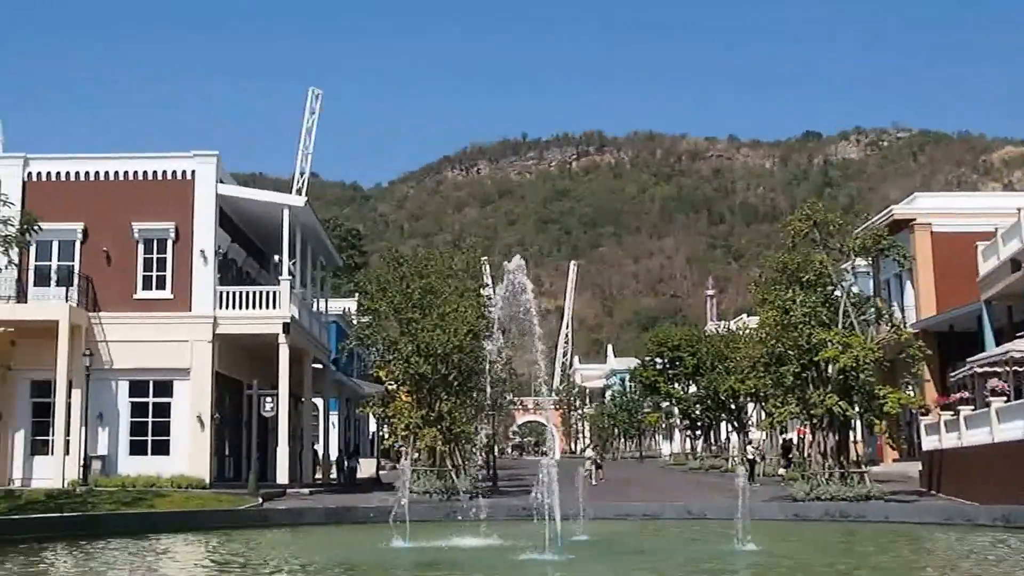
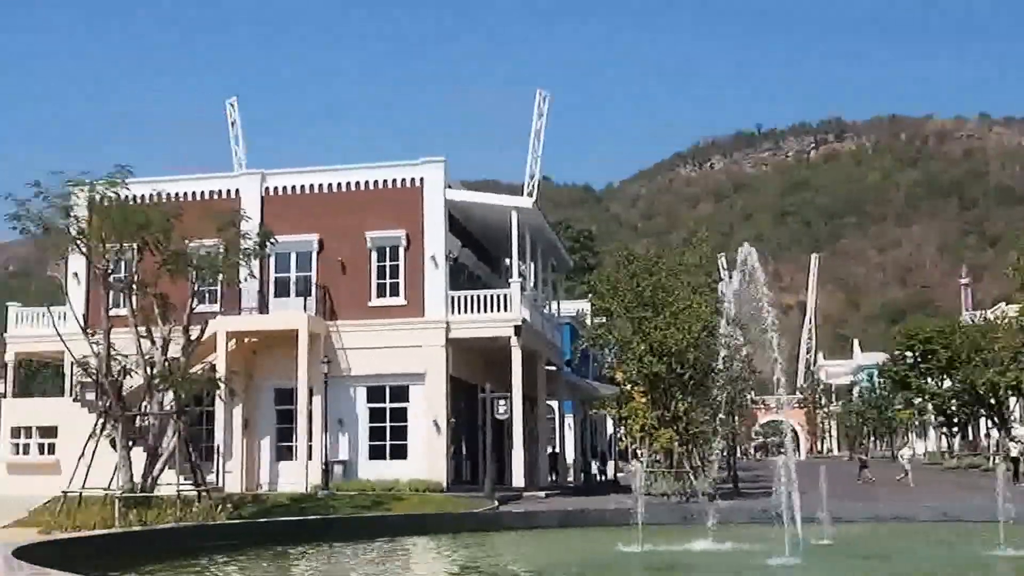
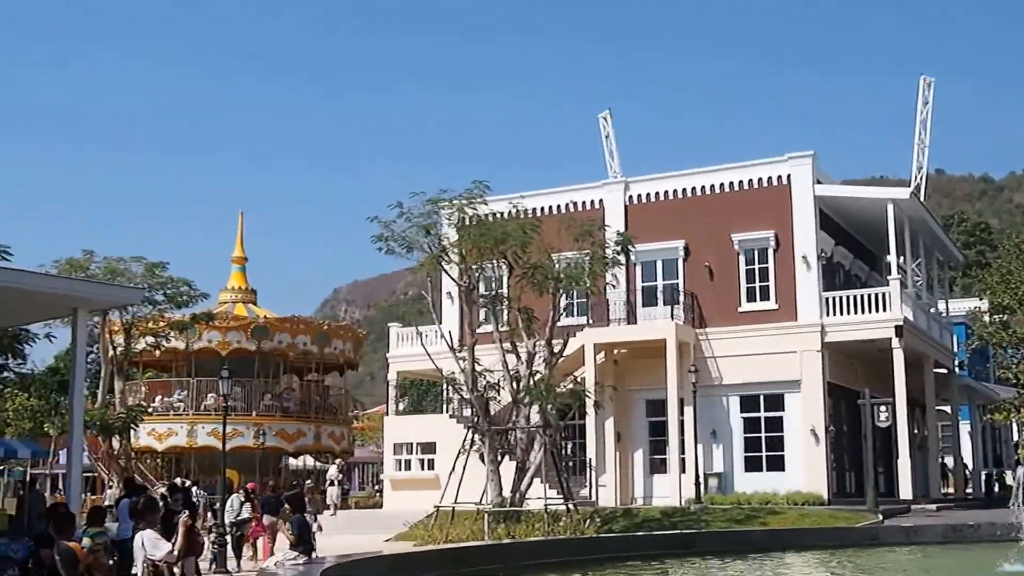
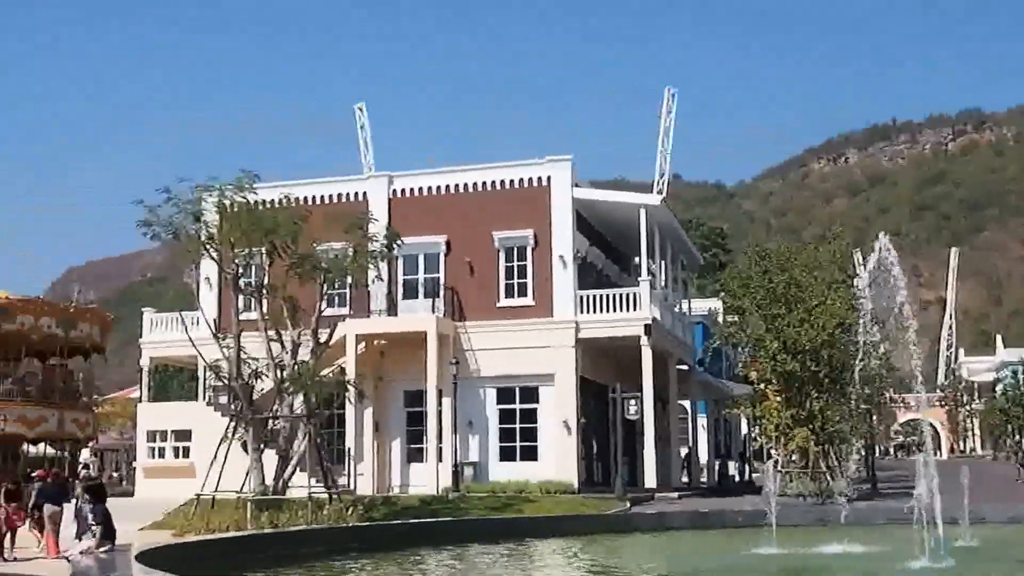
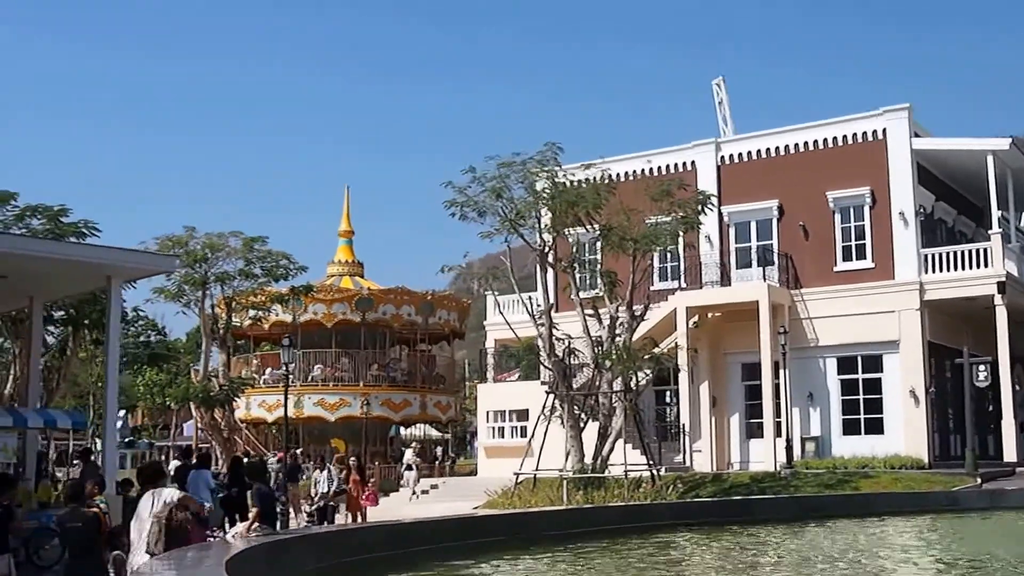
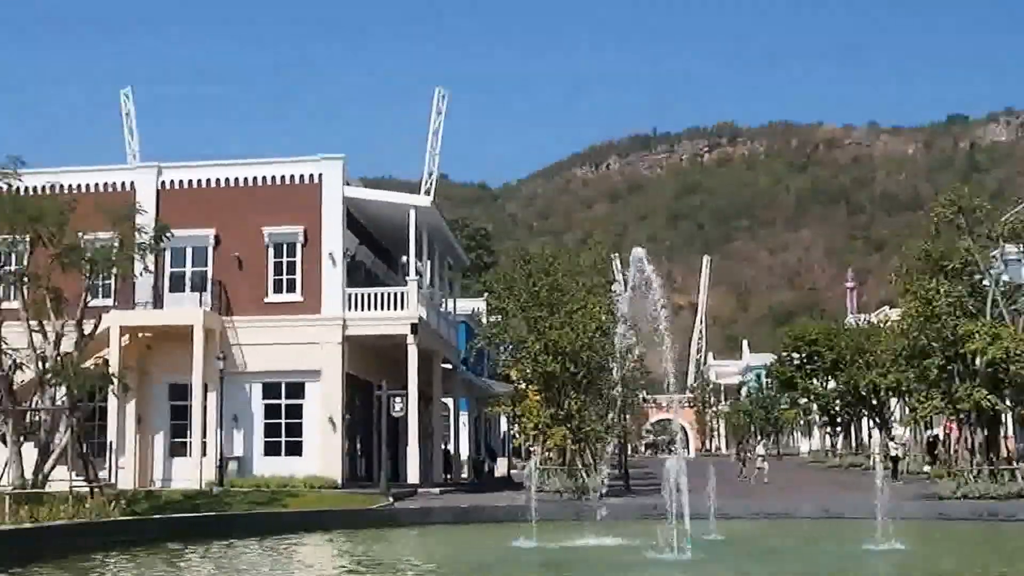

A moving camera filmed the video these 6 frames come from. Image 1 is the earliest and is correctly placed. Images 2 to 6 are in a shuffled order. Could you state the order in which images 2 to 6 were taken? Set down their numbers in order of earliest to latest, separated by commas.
6, 2, 4, 3, 5
